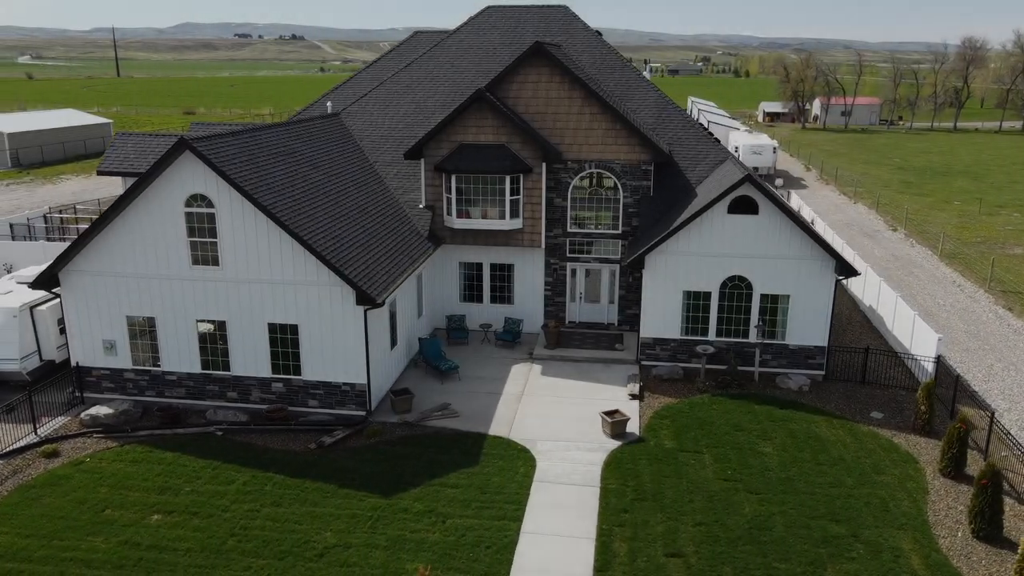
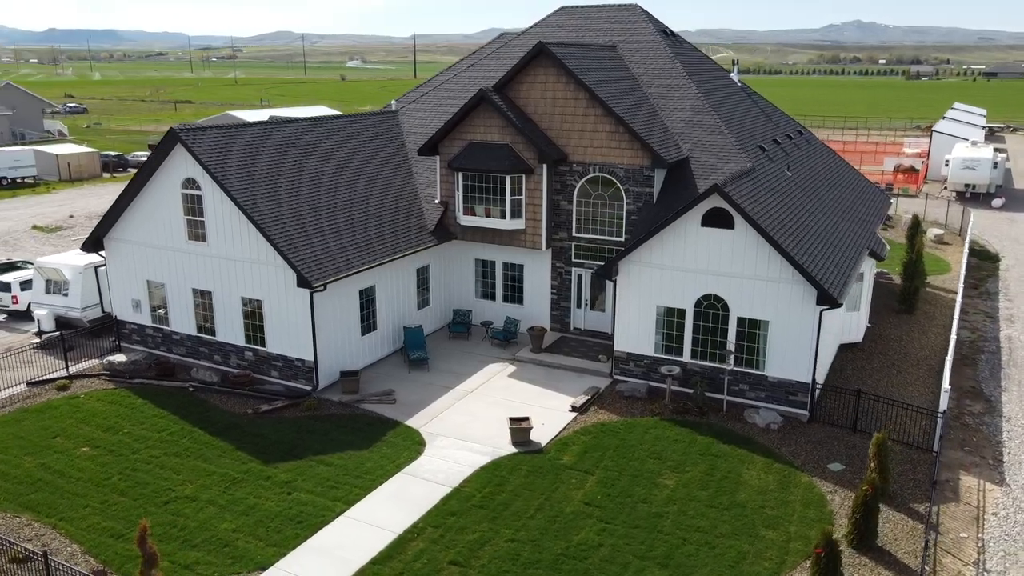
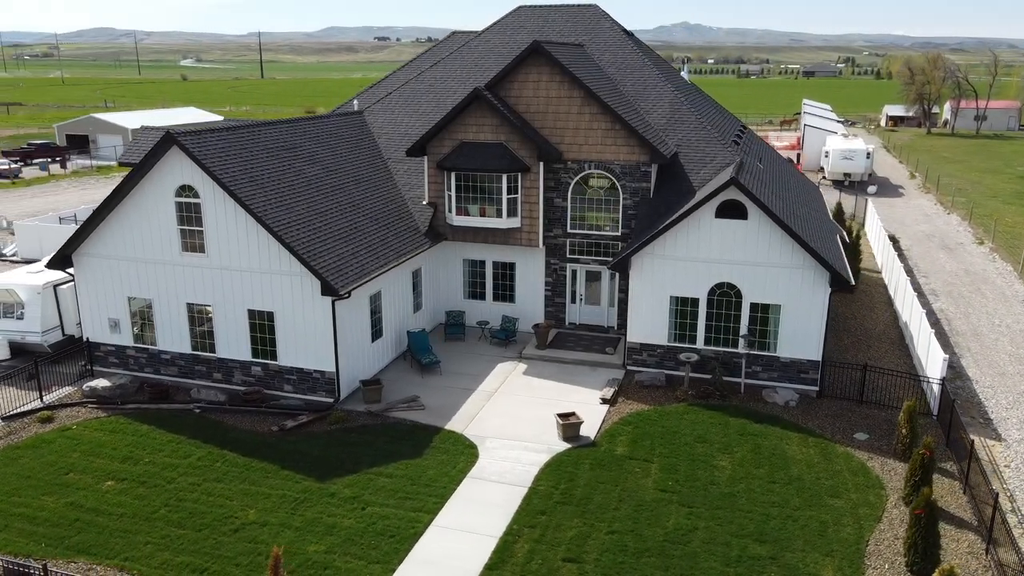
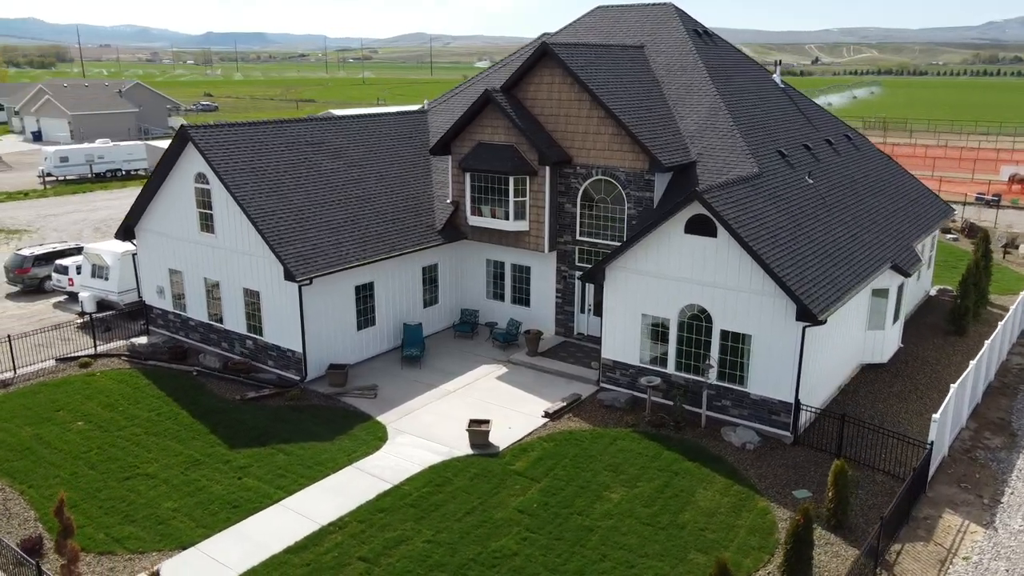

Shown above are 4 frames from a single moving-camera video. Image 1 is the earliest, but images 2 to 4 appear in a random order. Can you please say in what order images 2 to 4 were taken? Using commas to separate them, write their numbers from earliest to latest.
3, 2, 4
